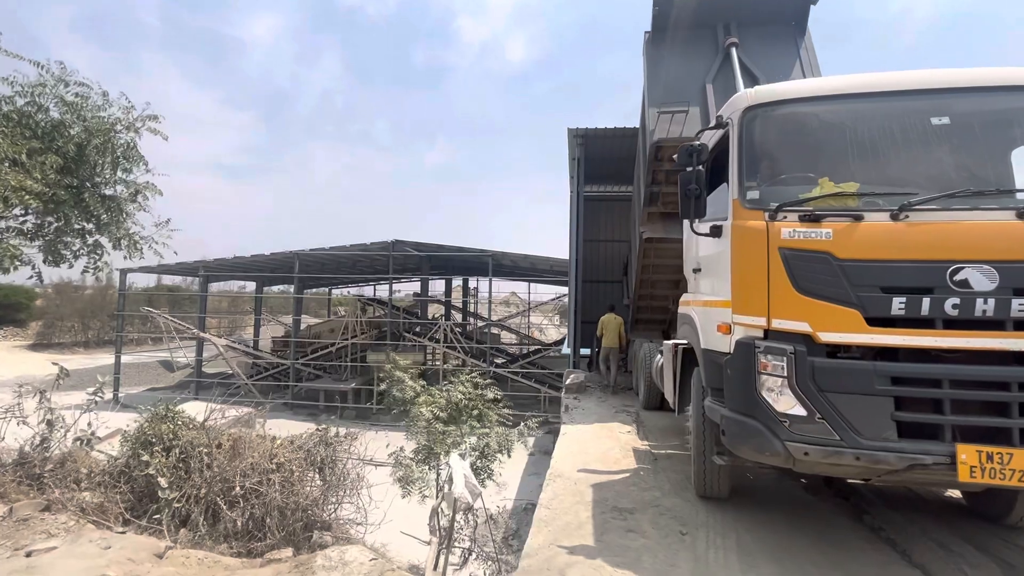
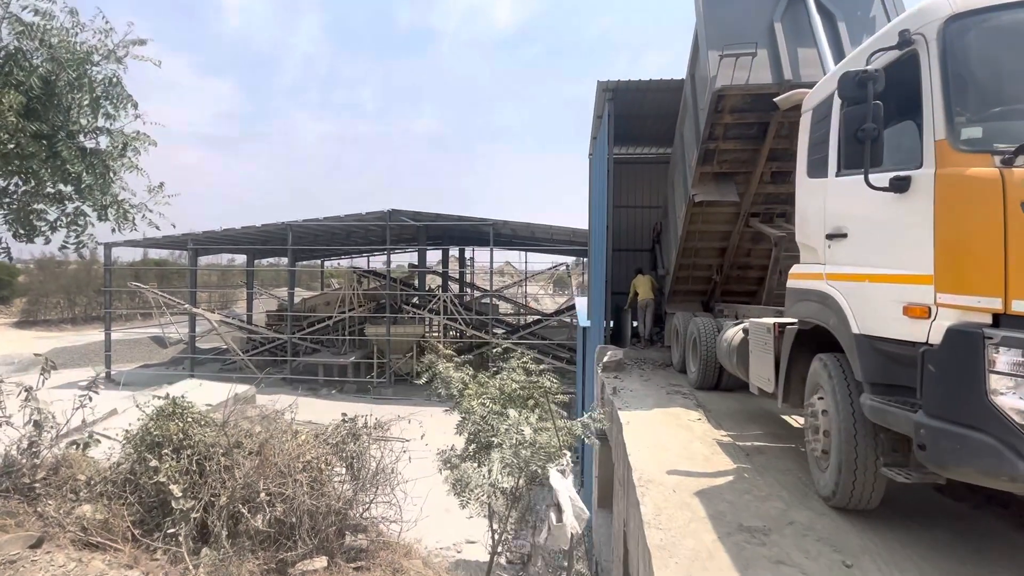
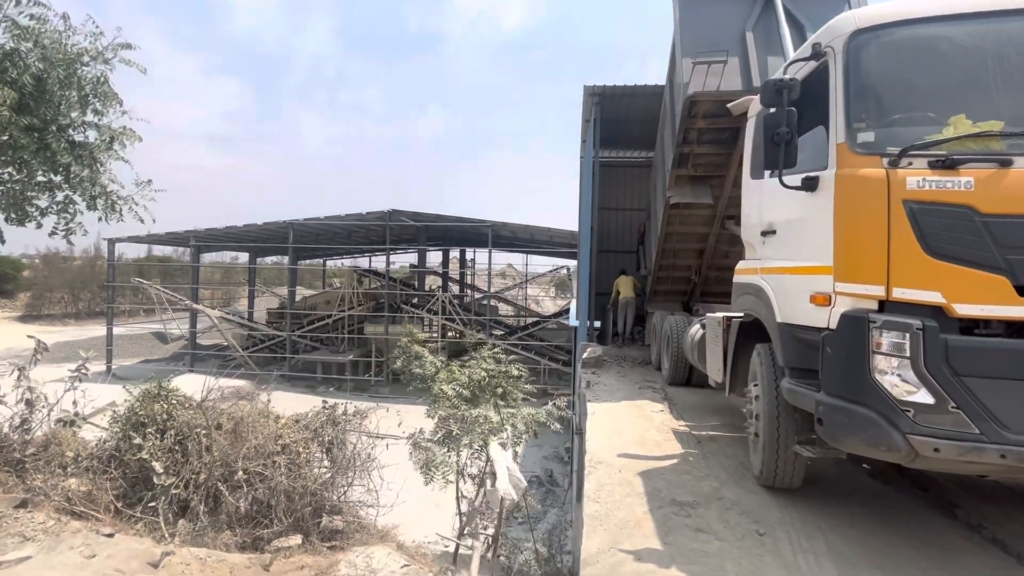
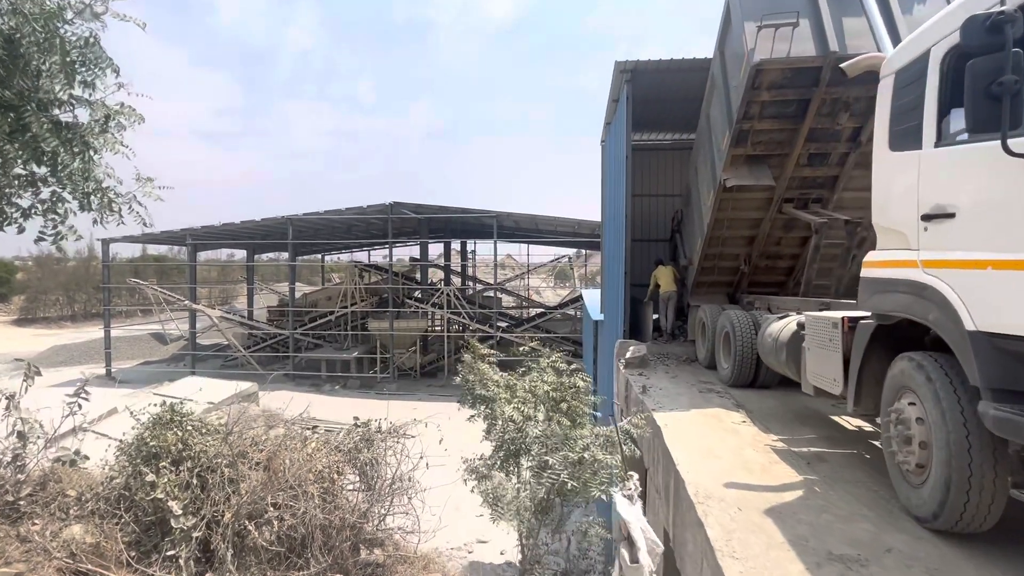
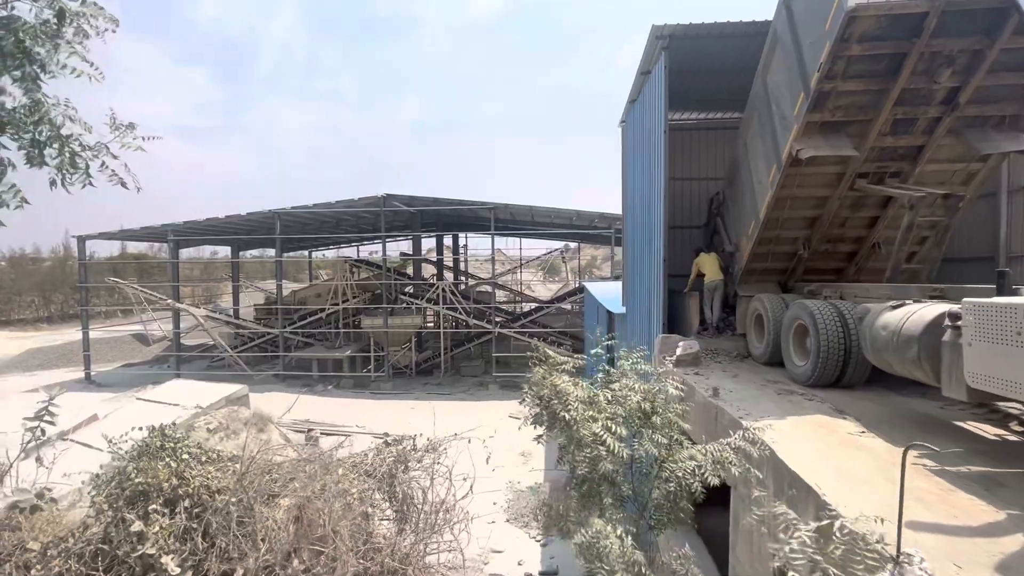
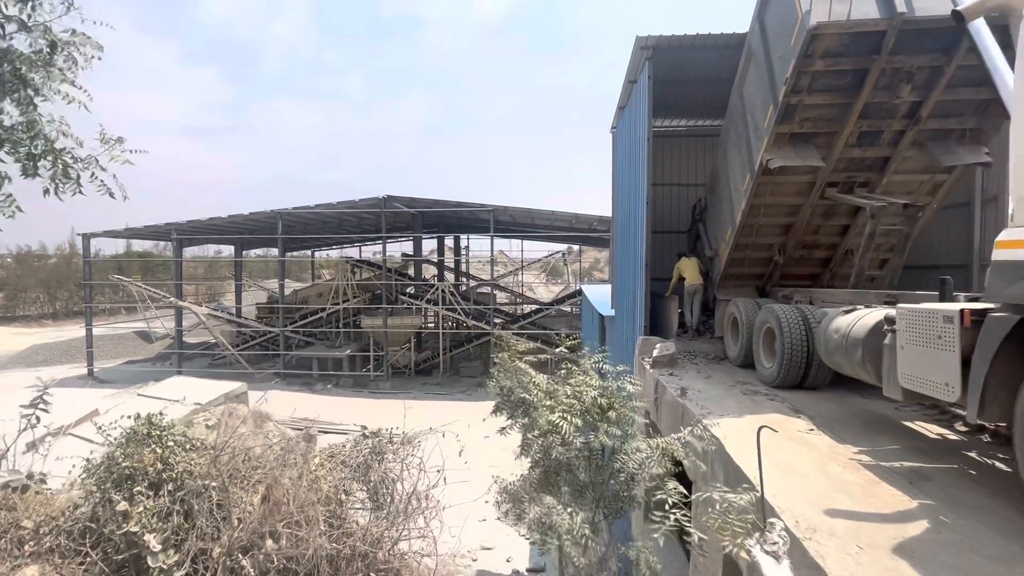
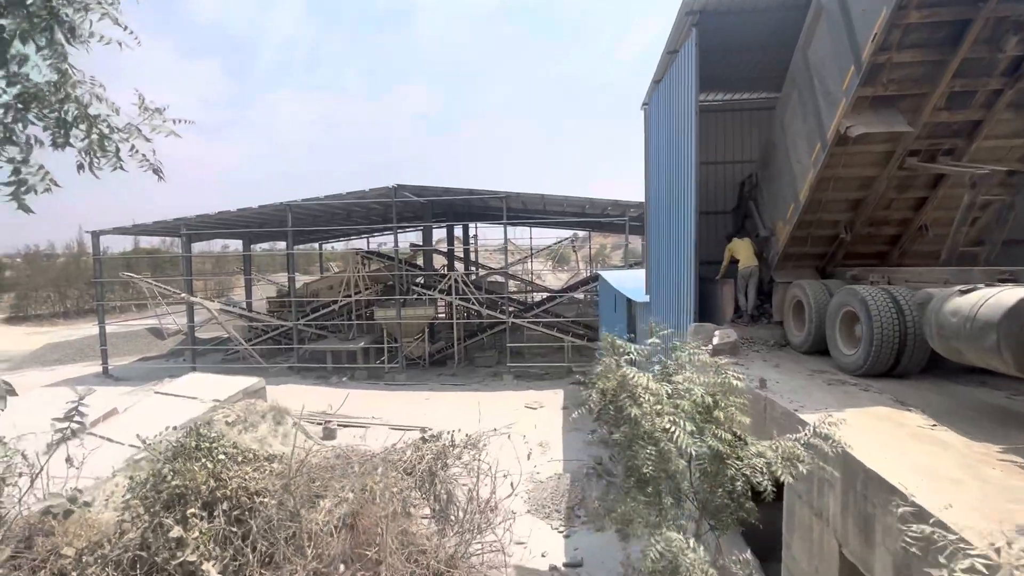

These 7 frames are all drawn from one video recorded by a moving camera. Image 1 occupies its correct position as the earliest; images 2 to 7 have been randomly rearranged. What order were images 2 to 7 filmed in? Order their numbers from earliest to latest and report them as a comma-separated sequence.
3, 2, 4, 6, 5, 7
